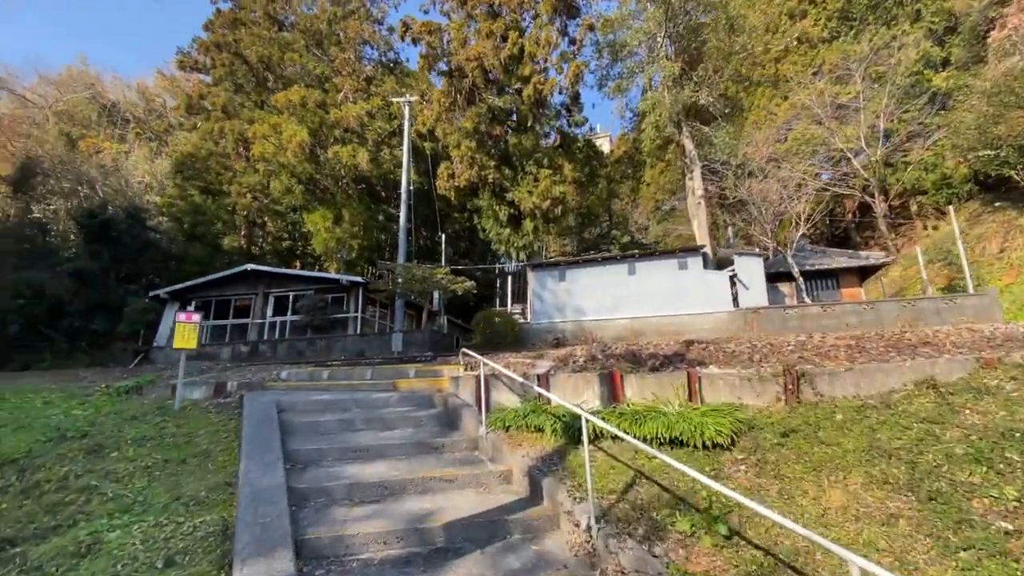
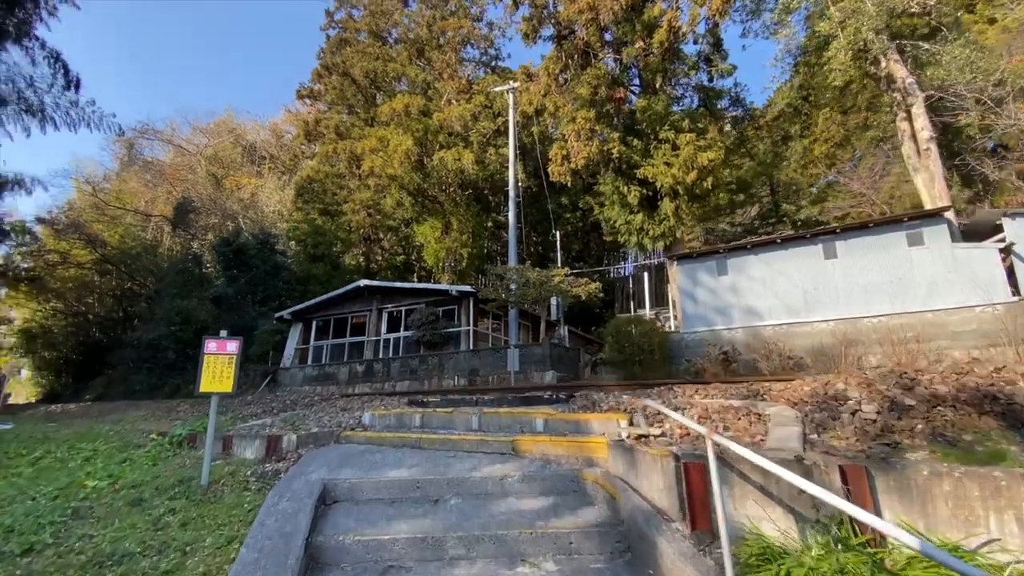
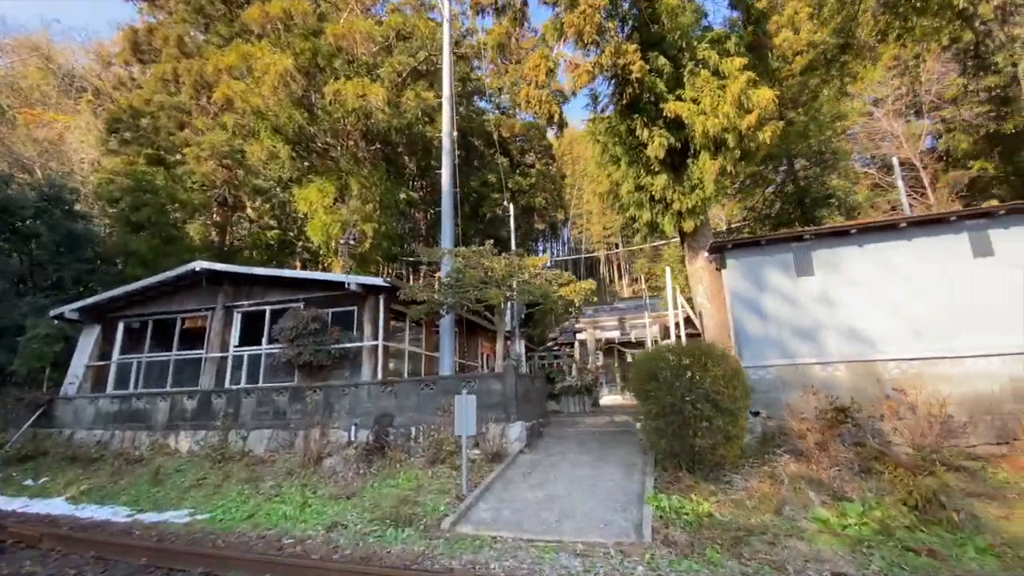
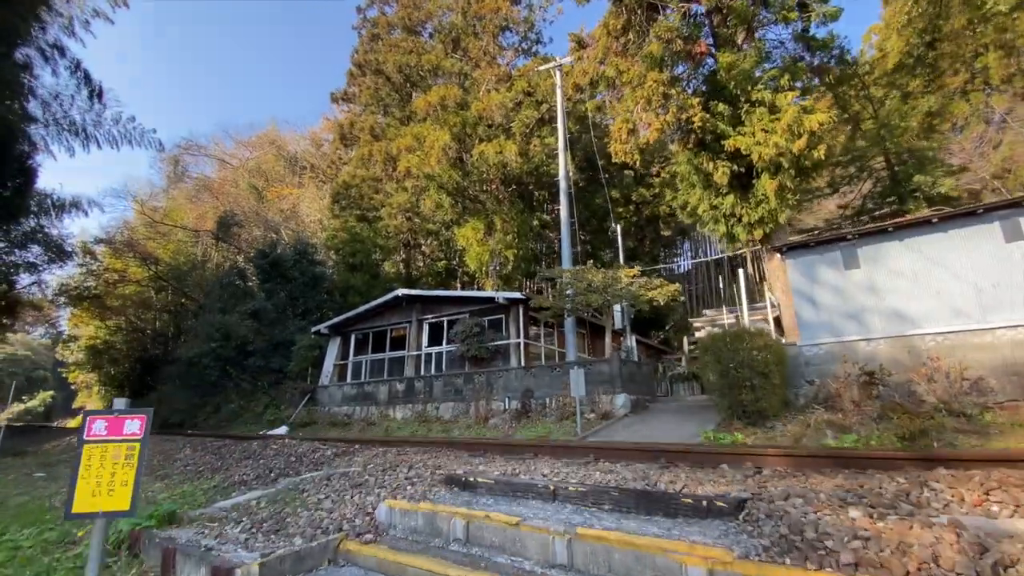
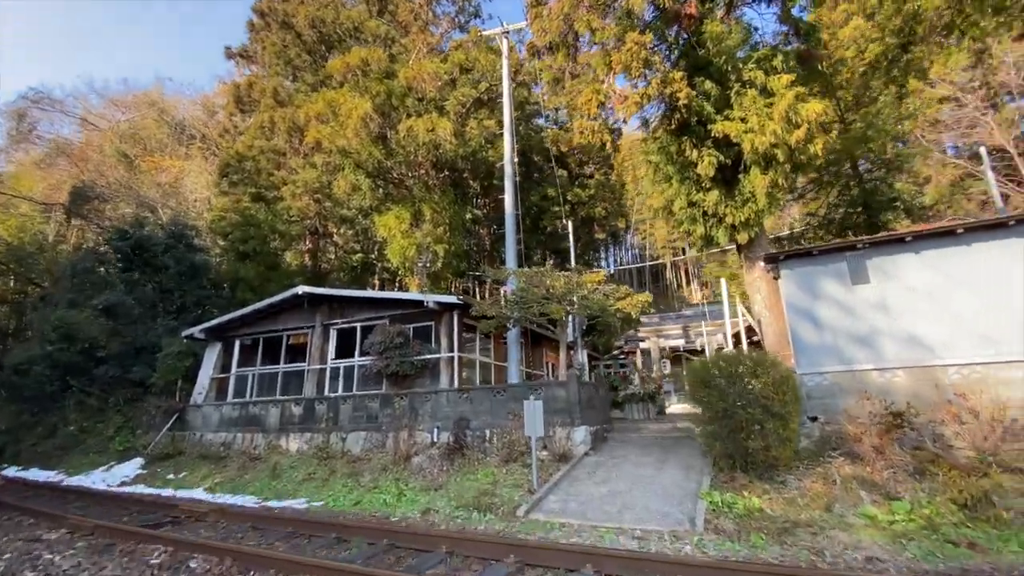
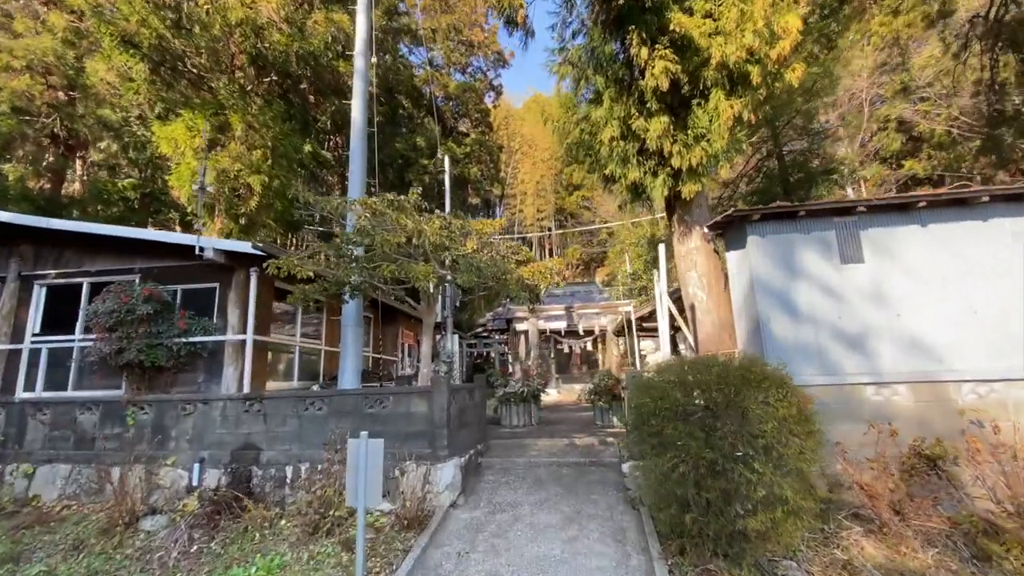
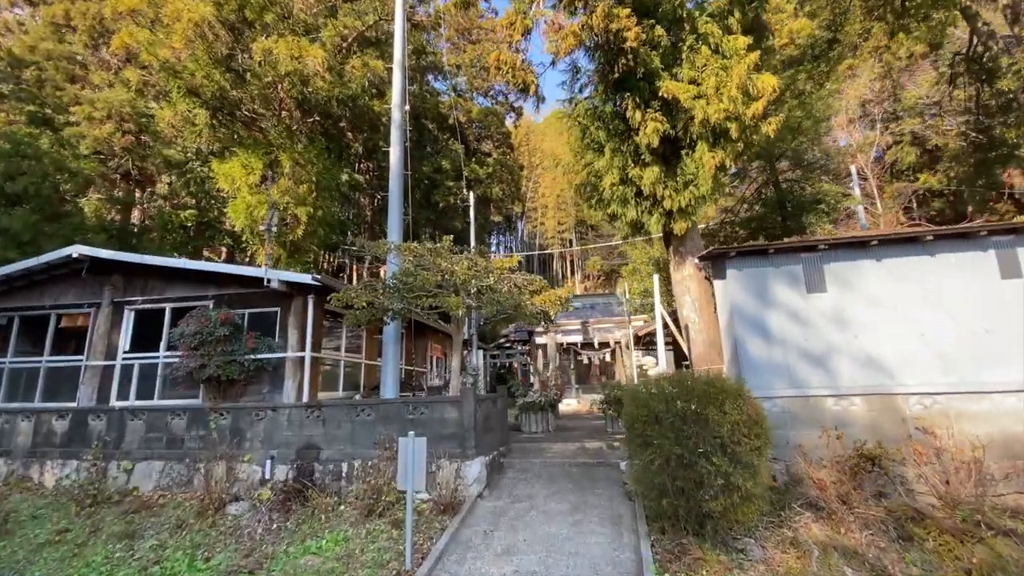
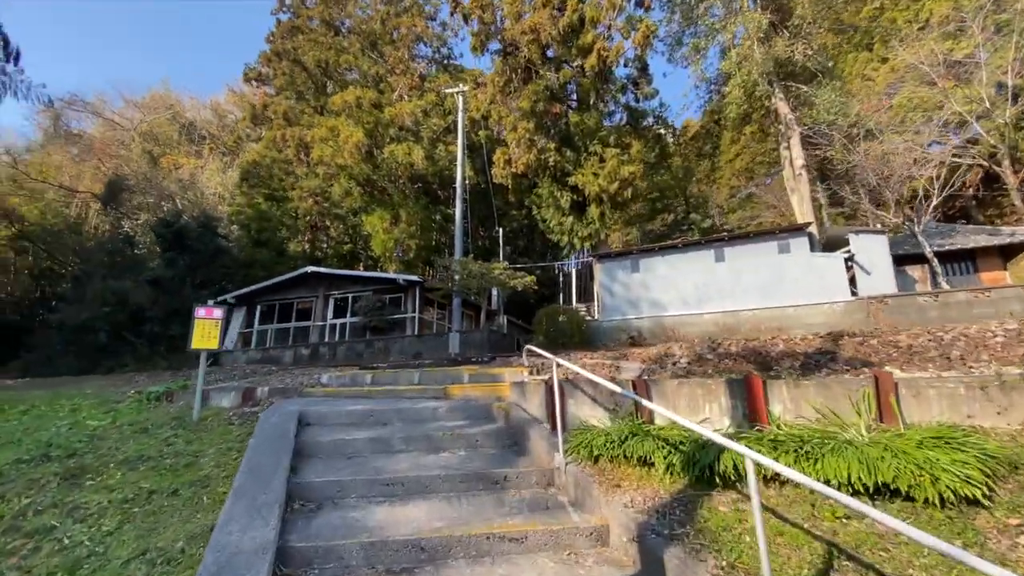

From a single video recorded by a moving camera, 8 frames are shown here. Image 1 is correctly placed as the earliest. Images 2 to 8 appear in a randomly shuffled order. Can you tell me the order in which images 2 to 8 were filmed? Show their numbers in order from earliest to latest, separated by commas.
8, 2, 4, 5, 3, 7, 6
